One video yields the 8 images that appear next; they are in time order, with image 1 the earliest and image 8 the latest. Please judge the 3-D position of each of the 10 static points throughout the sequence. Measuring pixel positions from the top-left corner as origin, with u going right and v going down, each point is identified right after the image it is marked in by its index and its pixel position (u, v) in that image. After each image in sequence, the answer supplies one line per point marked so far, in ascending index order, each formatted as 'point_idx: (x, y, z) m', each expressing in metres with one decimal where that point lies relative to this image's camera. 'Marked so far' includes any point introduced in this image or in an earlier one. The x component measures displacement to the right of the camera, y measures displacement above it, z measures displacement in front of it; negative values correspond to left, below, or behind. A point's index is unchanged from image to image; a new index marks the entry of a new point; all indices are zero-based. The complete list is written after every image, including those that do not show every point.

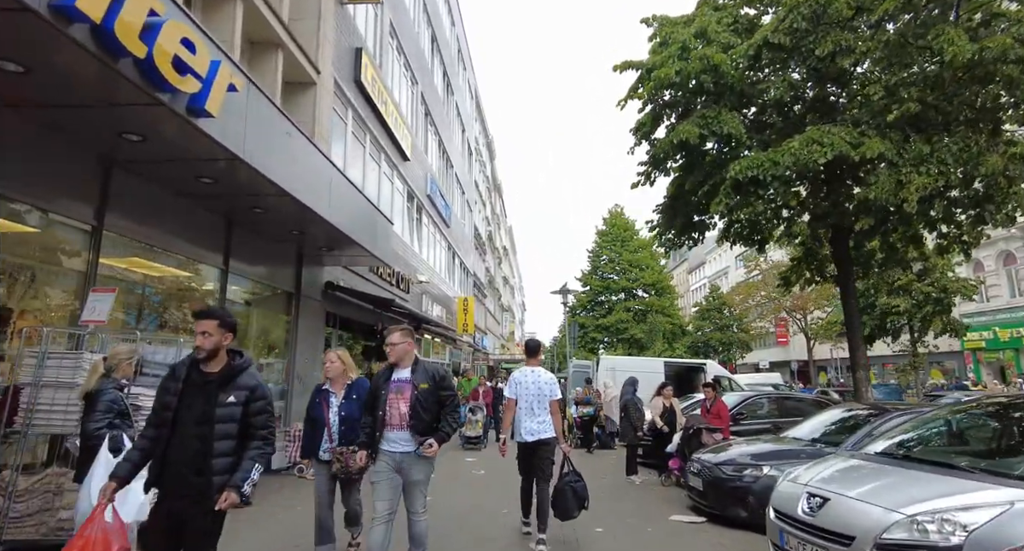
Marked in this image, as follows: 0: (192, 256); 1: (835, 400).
0: (-4.5, +0.3, +7.6) m
1: (+7.2, -2.8, +12.2) m
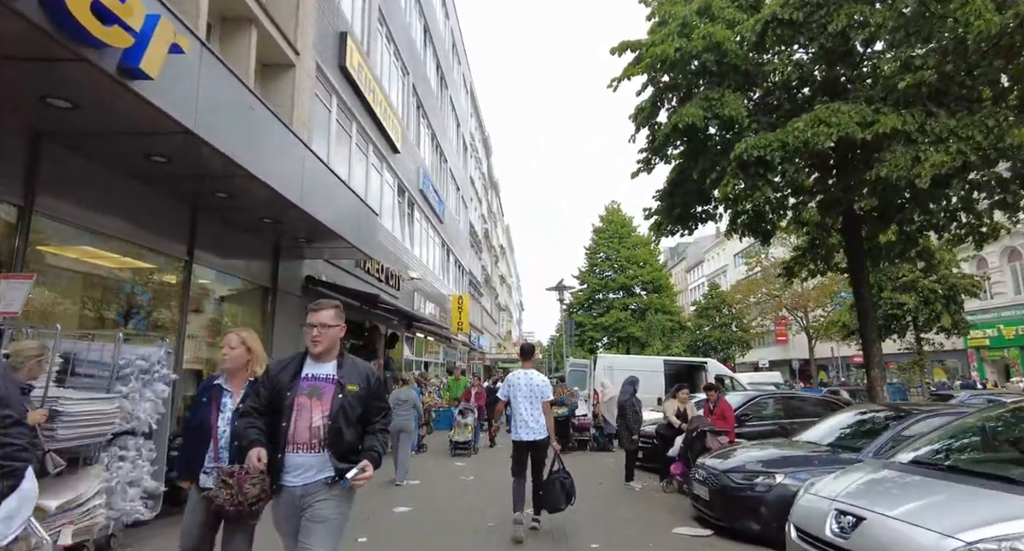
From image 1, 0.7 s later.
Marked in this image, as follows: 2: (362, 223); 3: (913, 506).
0: (-4.7, +0.4, +7.0) m
1: (+7.1, -2.7, +11.6) m
2: (-3.0, +1.0, +11.0) m
3: (+2.4, -1.4, +3.3) m
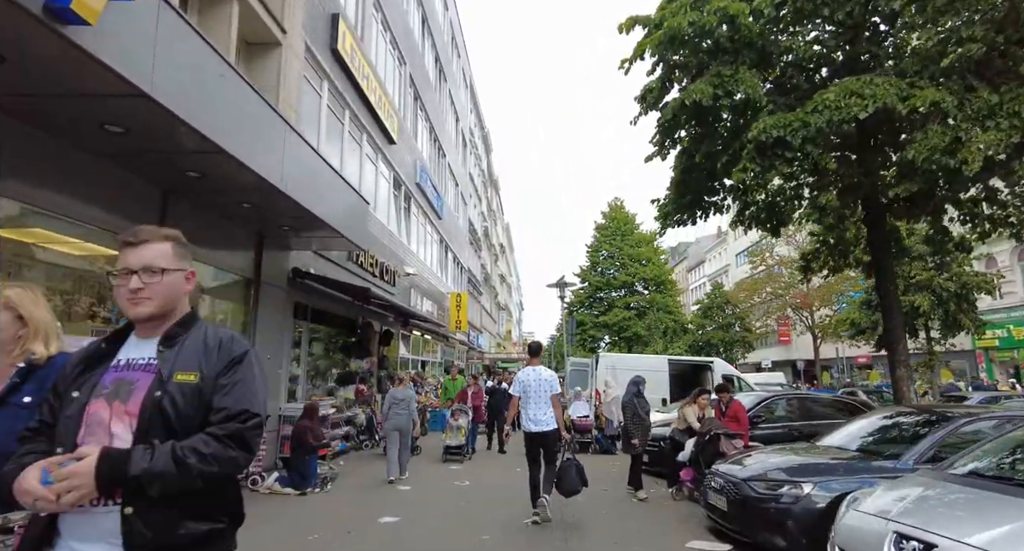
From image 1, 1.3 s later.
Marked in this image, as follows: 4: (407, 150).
0: (-4.7, +0.5, +6.4) m
1: (+7.0, -2.5, +11.0) m
2: (-3.0, +1.2, +10.4) m
3: (+2.4, -1.3, +2.7) m
4: (-3.9, +4.6, +20.1) m
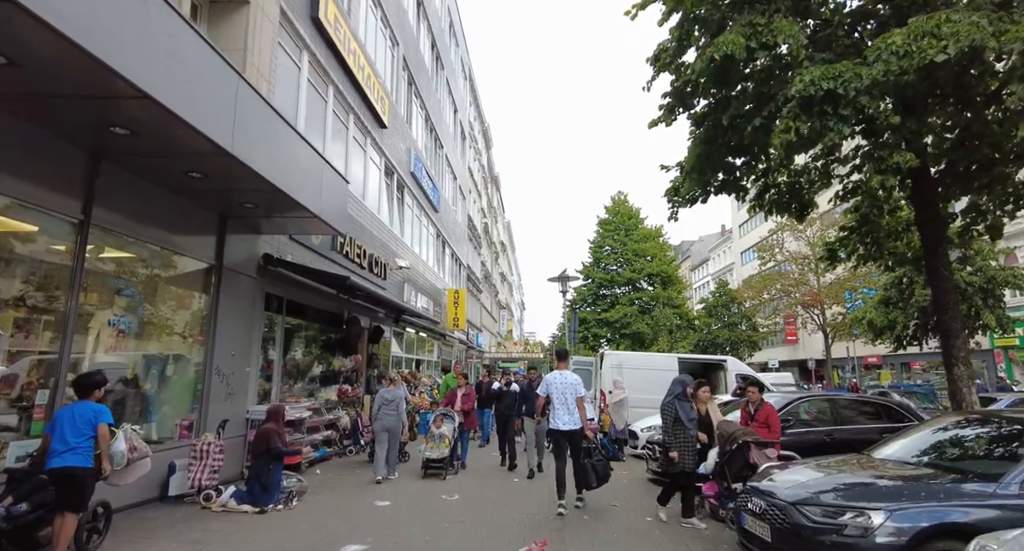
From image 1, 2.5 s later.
0: (-4.7, +0.8, +5.3) m
1: (+7.0, -2.3, +9.9) m
2: (-3.1, +1.4, +9.3) m
3: (+2.3, -1.1, +1.6) m
4: (-3.9, +4.9, +19.1) m
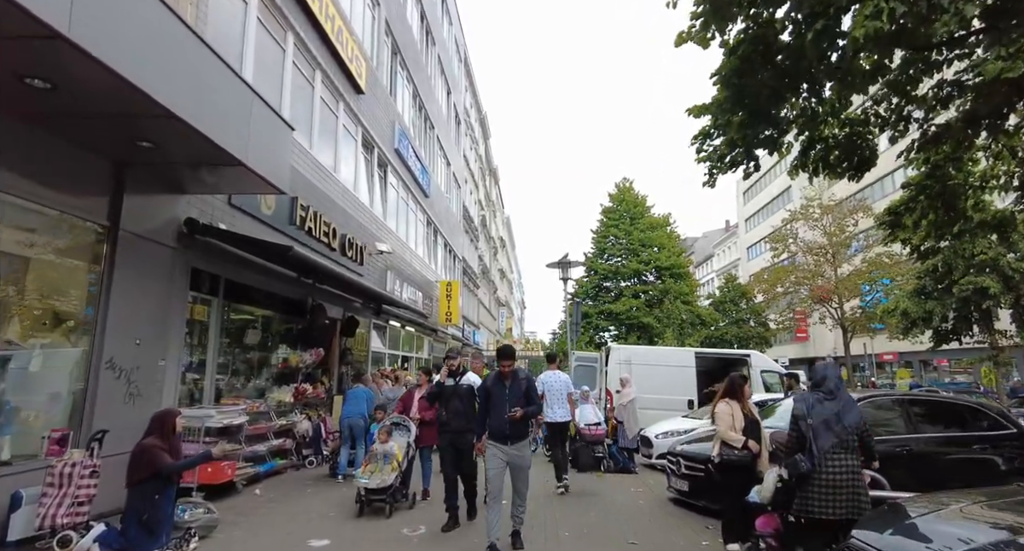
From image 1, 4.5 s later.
0: (-4.9, +1.1, +3.4) m
1: (+6.8, -1.9, +7.9) m
2: (-3.3, +1.8, +7.4) m
3: (+2.1, -0.6, -0.3) m
4: (-4.1, +5.3, +17.1) m
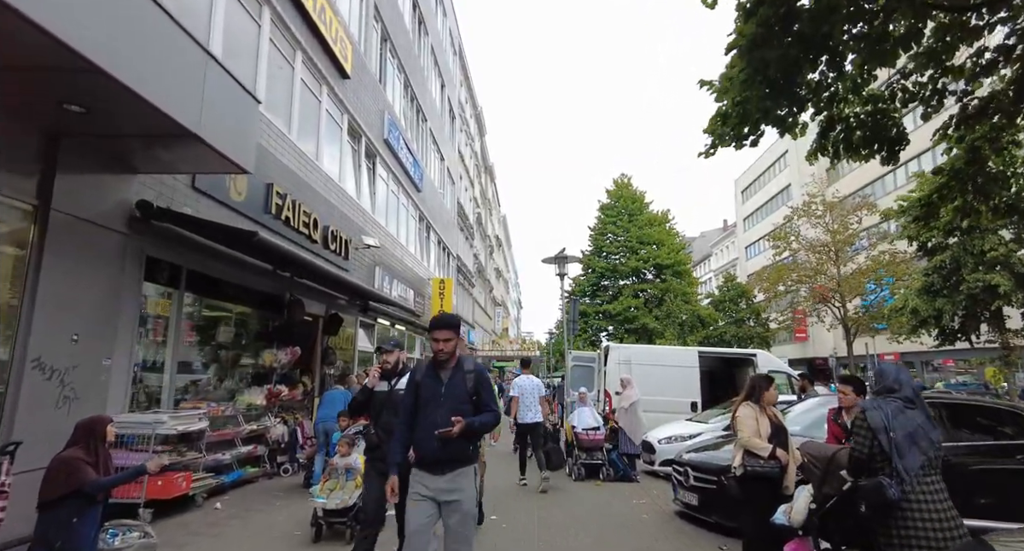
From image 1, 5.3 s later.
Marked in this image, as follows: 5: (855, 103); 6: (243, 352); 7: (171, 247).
0: (-5.0, +1.3, +2.6) m
1: (+6.7, -1.8, +7.2) m
2: (-3.4, +1.9, +6.7) m
3: (+2.1, -0.5, -1.0) m
4: (-4.2, +5.4, +16.4) m
5: (+4.8, +2.4, +7.6) m
6: (-4.7, -1.3, +9.5) m
7: (-4.6, +0.4, +7.4) m
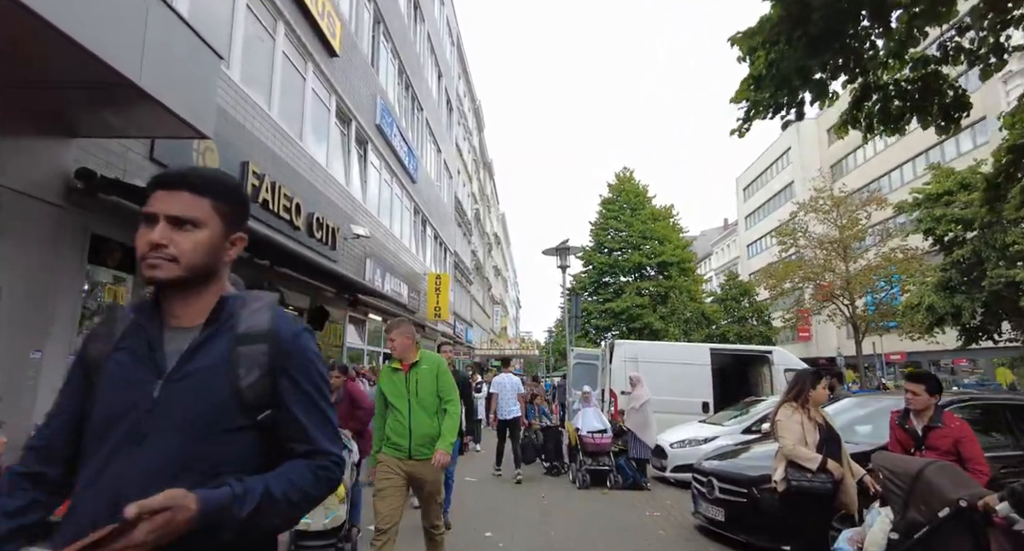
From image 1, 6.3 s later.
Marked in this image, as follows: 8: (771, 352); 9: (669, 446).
0: (-5.0, +1.5, +1.8) m
1: (+6.7, -1.6, +6.4) m
2: (-3.4, +2.1, +5.8) m
3: (+2.1, -0.3, -1.9) m
4: (-4.3, +5.6, +15.5) m
5: (+4.8, +2.6, +6.7) m
6: (-4.7, -1.1, +8.7) m
7: (-4.6, +0.6, +6.5) m
8: (+5.9, -1.7, +12.4) m
9: (+2.7, -3.0, +9.5) m
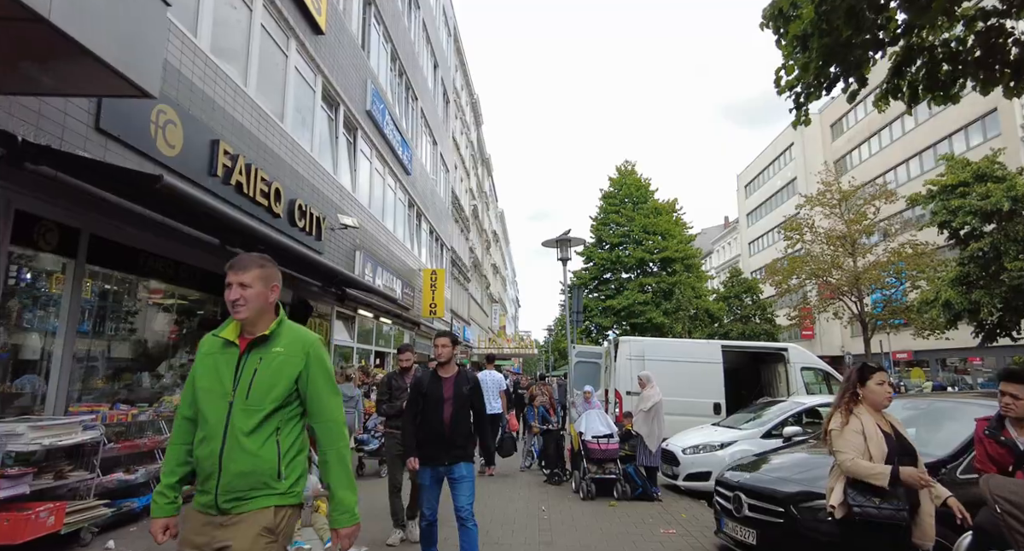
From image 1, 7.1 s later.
0: (-5.1, +1.7, +0.9) m
1: (+6.6, -1.4, +5.6) m
2: (-3.4, +2.3, +4.9) m
3: (+2.1, -0.2, -2.7) m
4: (-4.3, +5.8, +14.6) m
5: (+4.7, +2.8, +5.9) m
6: (-4.8, -1.0, +7.8) m
7: (-4.7, +0.8, +5.7) m
8: (+5.8, -1.6, +11.5) m
9: (+2.7, -2.8, +8.7) m
